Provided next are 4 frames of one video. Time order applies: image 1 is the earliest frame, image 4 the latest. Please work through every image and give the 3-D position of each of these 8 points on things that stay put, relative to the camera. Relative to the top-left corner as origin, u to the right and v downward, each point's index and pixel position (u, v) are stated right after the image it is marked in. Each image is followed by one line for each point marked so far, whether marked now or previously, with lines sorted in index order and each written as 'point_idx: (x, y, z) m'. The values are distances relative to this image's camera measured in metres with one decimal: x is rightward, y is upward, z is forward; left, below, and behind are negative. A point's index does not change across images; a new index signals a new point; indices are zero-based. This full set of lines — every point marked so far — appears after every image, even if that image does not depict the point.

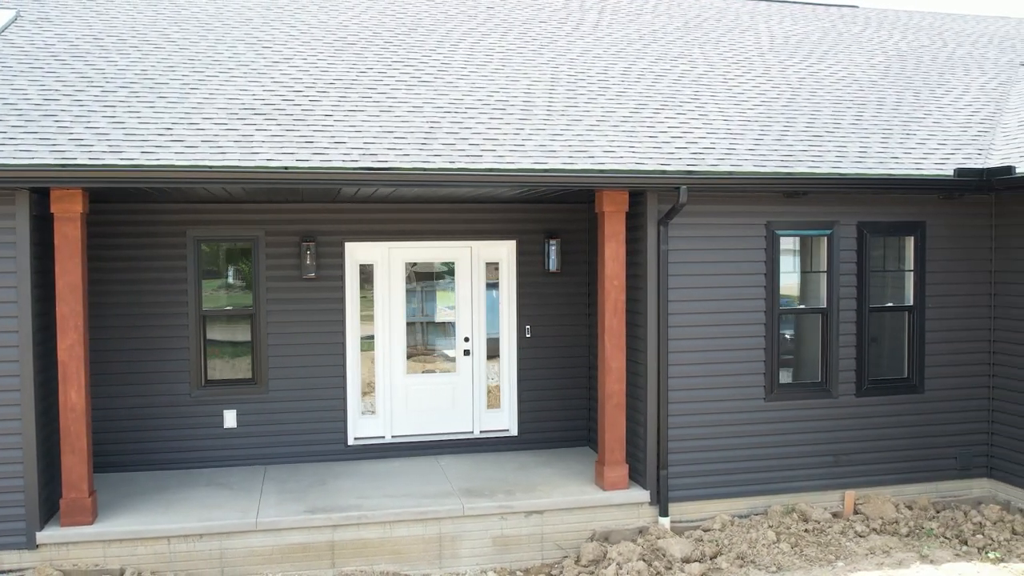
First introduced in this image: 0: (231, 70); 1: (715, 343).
0: (-2.0, +1.6, +6.9) m
1: (+1.4, -0.4, +6.4) m
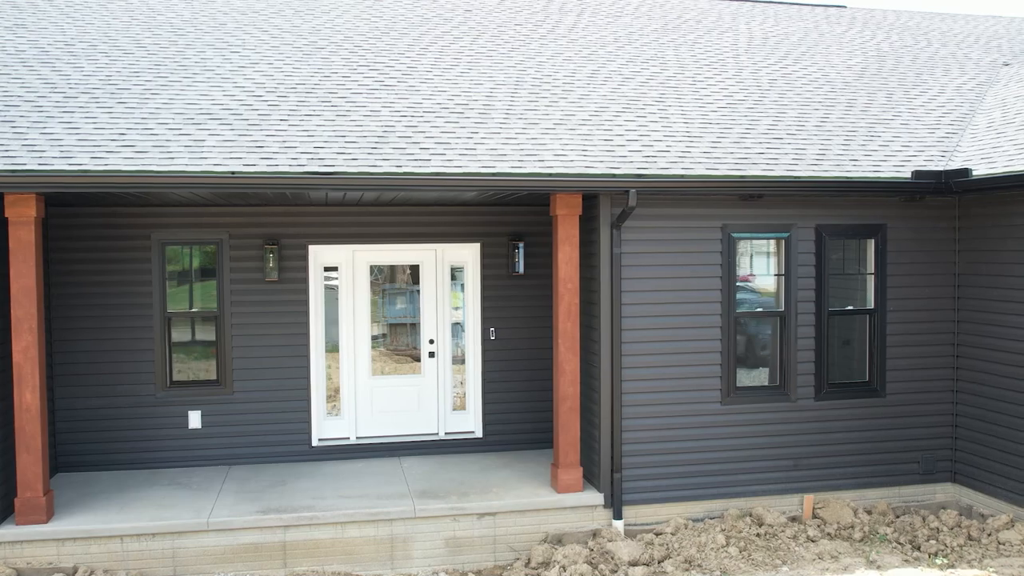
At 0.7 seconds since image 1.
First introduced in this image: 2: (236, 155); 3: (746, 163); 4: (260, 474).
0: (-2.3, +1.6, +7.0) m
1: (+1.1, -0.4, +6.4) m
2: (-1.7, +0.8, +5.7) m
3: (+1.6, +0.8, +6.3) m
4: (-1.8, -1.3, +6.8) m
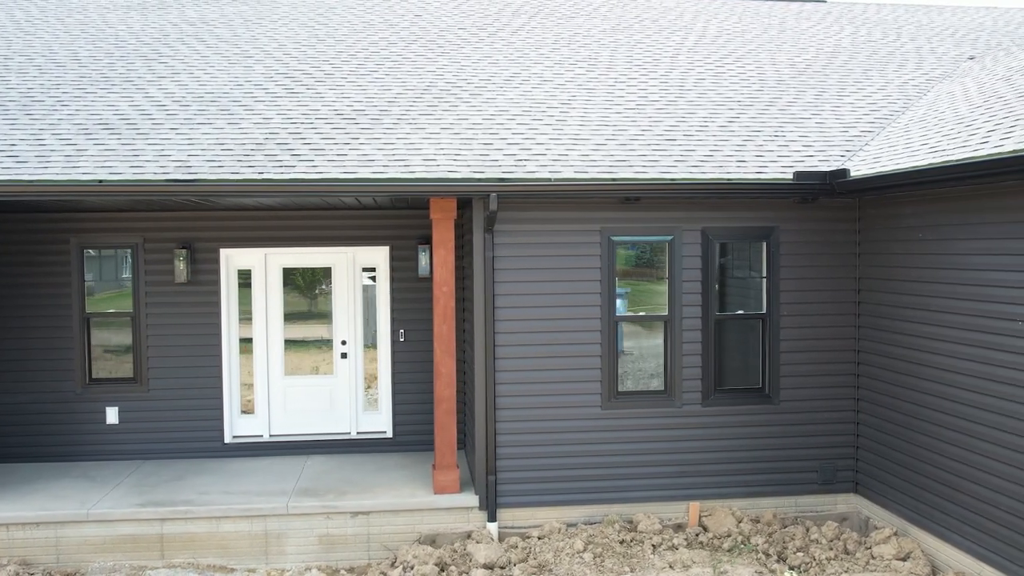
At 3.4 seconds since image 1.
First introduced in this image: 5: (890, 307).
0: (-3.1, +1.5, +7.3) m
1: (+0.2, -0.4, +6.4) m
2: (-2.5, +0.8, +6.0) m
3: (+0.7, +0.8, +6.3) m
4: (-2.6, -1.3, +7.1) m
5: (+2.5, -0.1, +6.2) m
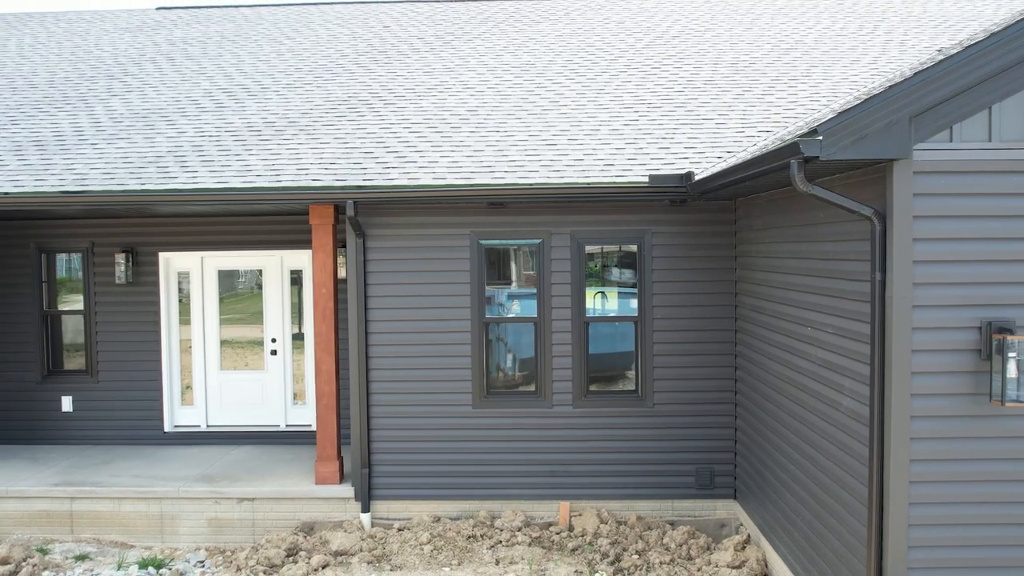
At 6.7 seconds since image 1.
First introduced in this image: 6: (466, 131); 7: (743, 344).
0: (-3.8, +1.5, +8.1) m
1: (-0.6, -0.4, +6.7) m
2: (-3.4, +0.8, +6.7) m
3: (-0.2, +0.8, +6.5) m
4: (-3.3, -1.3, +7.8) m
5: (+1.5, -0.1, +6.1) m
6: (-0.3, +1.2, +7.2) m
7: (+1.5, -0.4, +6.4) m
